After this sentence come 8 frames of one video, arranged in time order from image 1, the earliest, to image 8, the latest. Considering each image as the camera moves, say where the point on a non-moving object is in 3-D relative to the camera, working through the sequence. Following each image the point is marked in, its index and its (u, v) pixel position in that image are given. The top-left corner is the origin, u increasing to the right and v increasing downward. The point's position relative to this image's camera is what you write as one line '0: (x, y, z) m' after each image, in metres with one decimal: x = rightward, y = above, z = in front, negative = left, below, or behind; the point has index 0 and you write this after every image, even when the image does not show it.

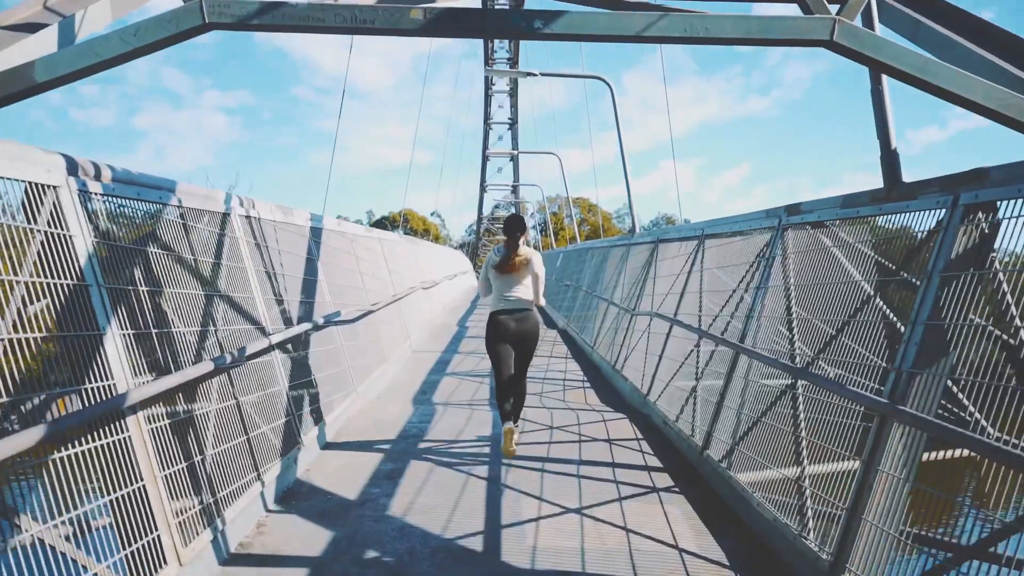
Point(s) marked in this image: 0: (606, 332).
0: (+1.2, -0.6, +9.8) m
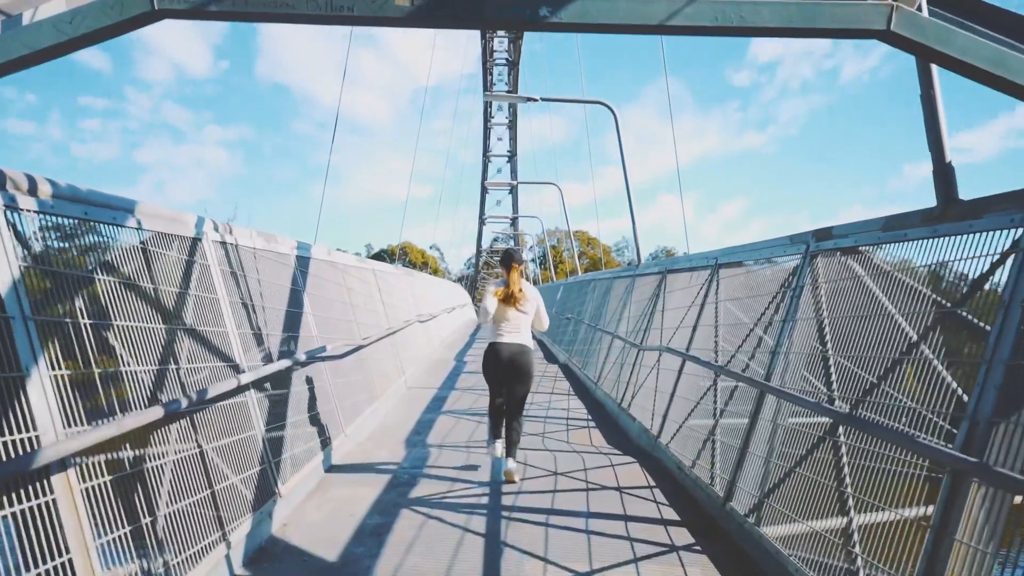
0: (+1.2, -1.0, +9.3) m
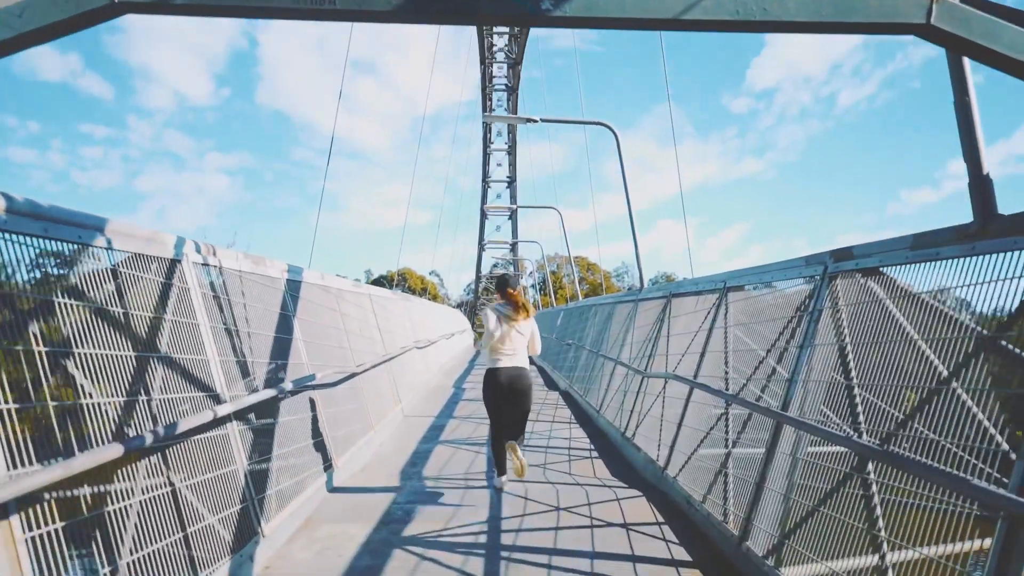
0: (+1.2, -1.3, +9.0) m
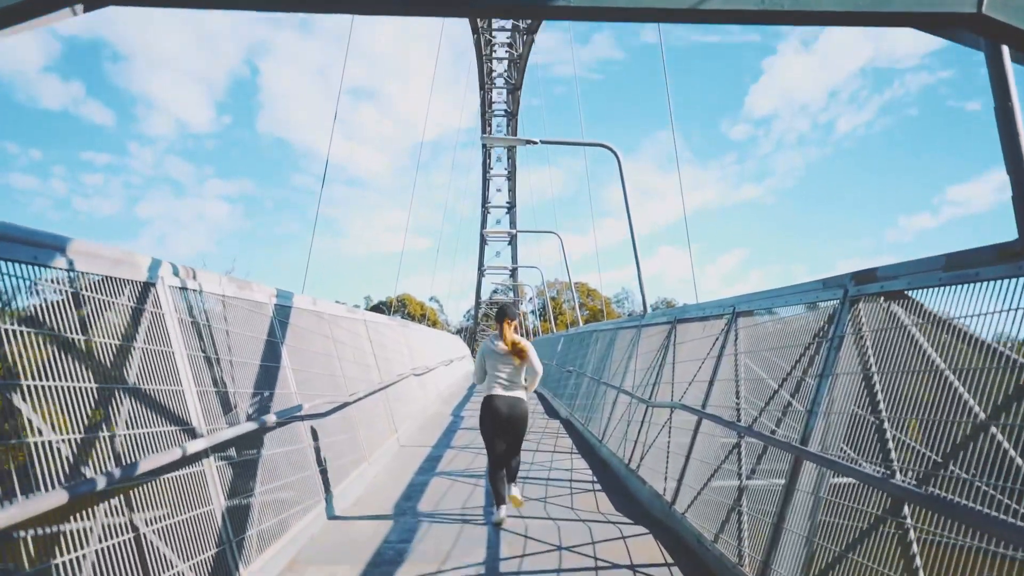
0: (+1.2, -1.6, +8.7) m
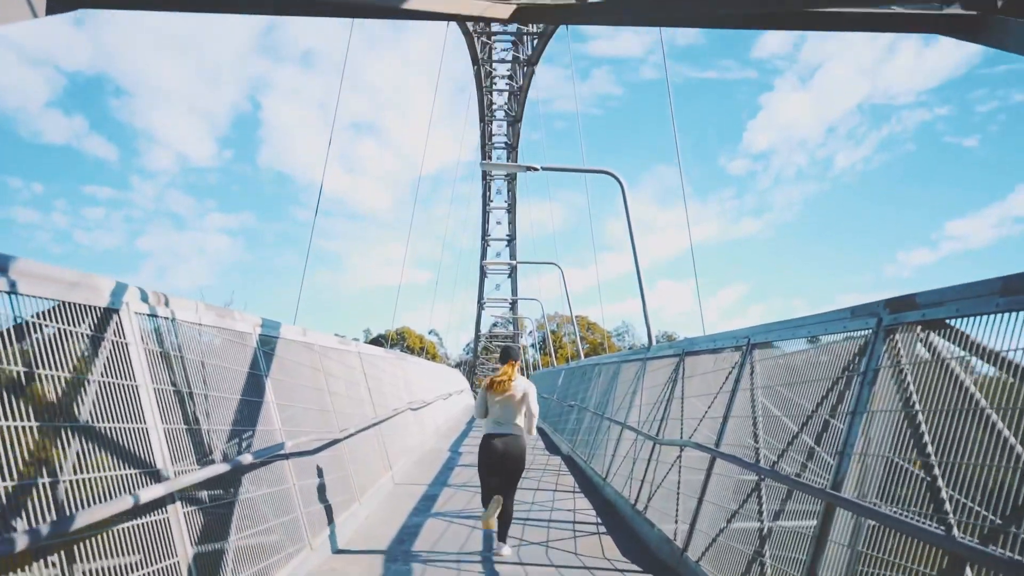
0: (+1.2, -1.9, +8.3) m
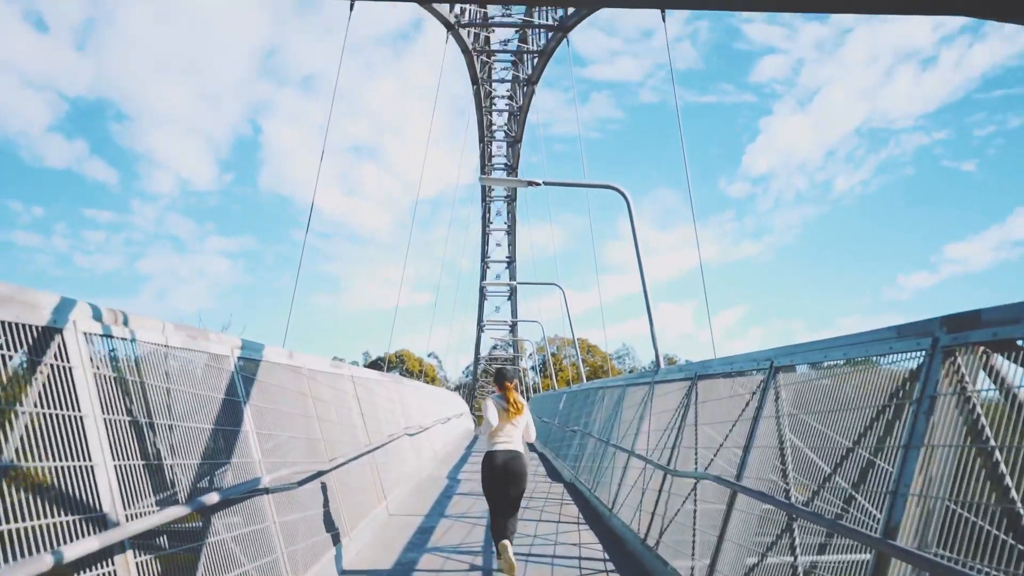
0: (+1.2, -2.2, +7.9) m
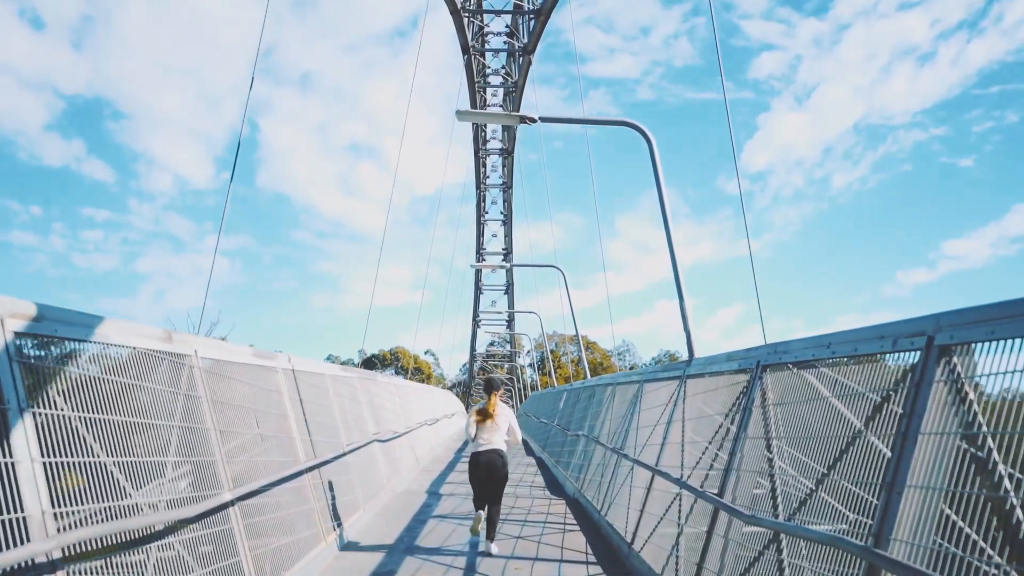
0: (+1.1, -2.1, +7.7) m
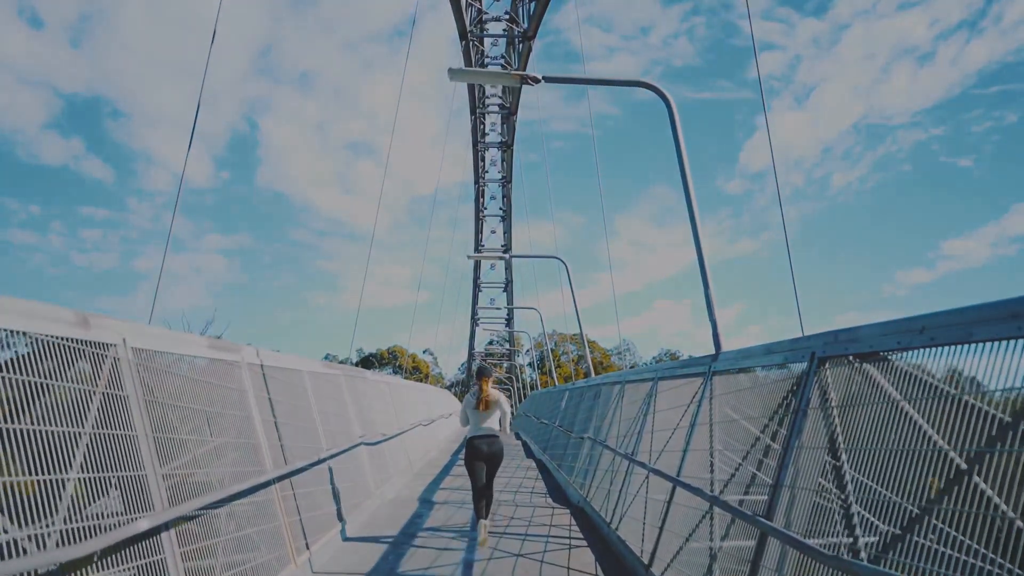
0: (+1.0, -2.2, +8.5) m
